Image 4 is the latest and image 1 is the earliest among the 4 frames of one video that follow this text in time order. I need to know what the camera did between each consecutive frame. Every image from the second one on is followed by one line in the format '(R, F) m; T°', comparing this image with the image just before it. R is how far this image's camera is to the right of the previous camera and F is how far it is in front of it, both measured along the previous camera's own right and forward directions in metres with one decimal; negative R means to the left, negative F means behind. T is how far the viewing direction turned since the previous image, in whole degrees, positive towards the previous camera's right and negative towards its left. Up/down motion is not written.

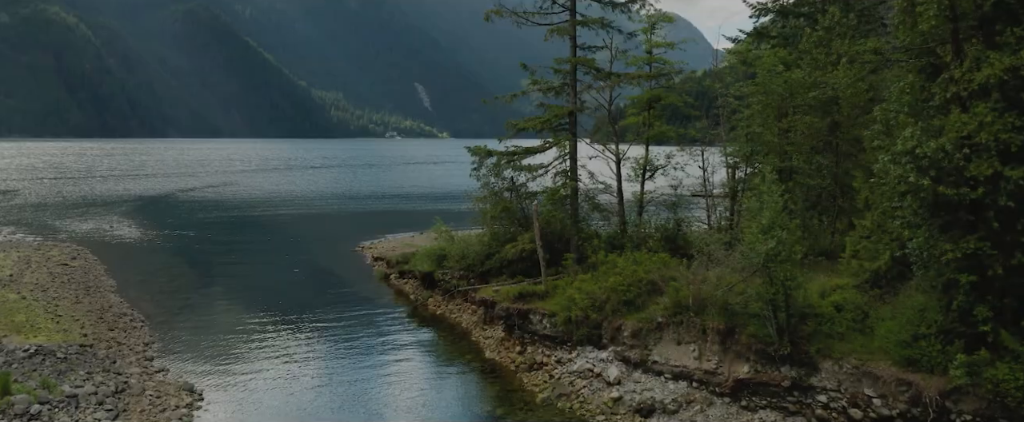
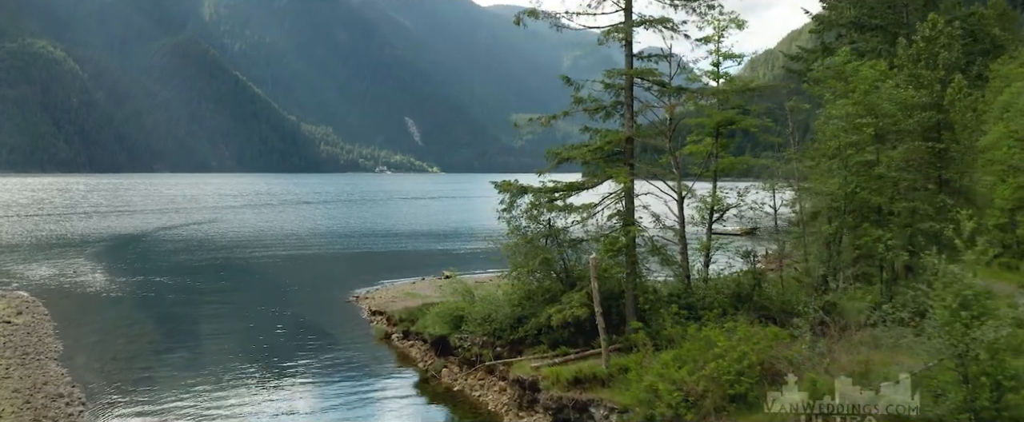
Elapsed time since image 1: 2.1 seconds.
(-1.5, +6.3) m; +1°
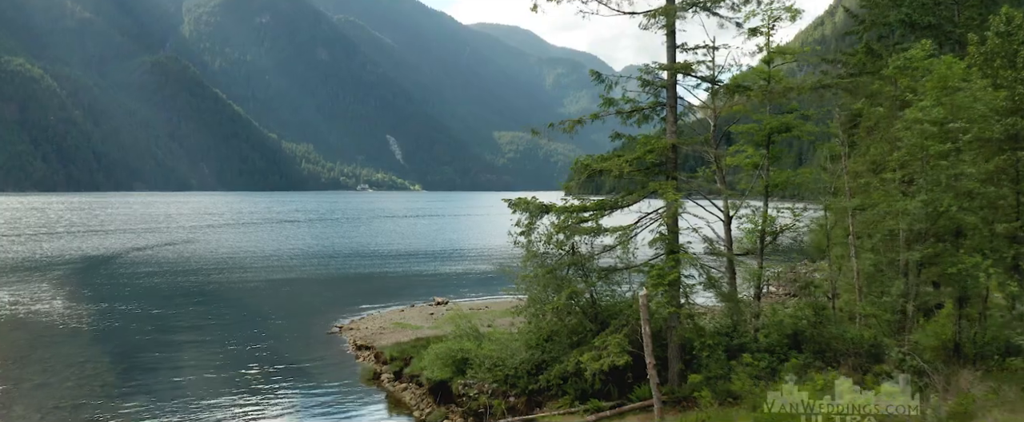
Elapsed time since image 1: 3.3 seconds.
(-0.9, +4.1) m; +1°
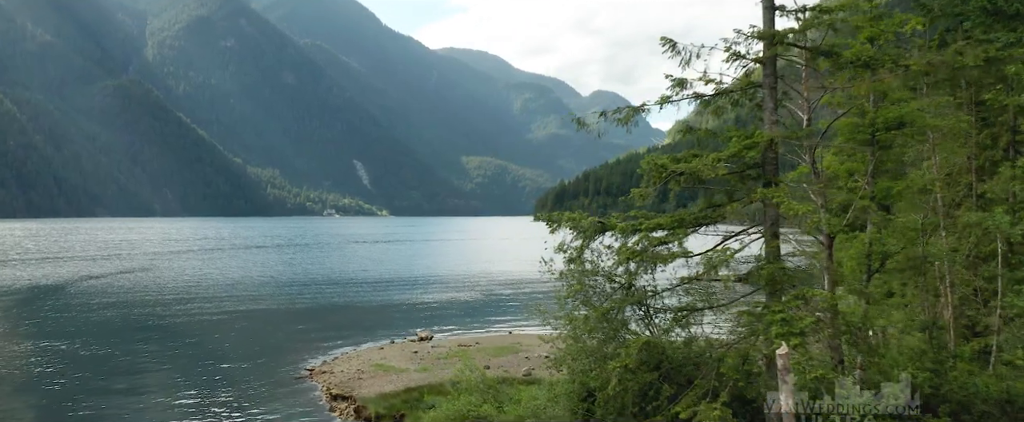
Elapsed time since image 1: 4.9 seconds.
(-1.4, +5.3) m; +2°
